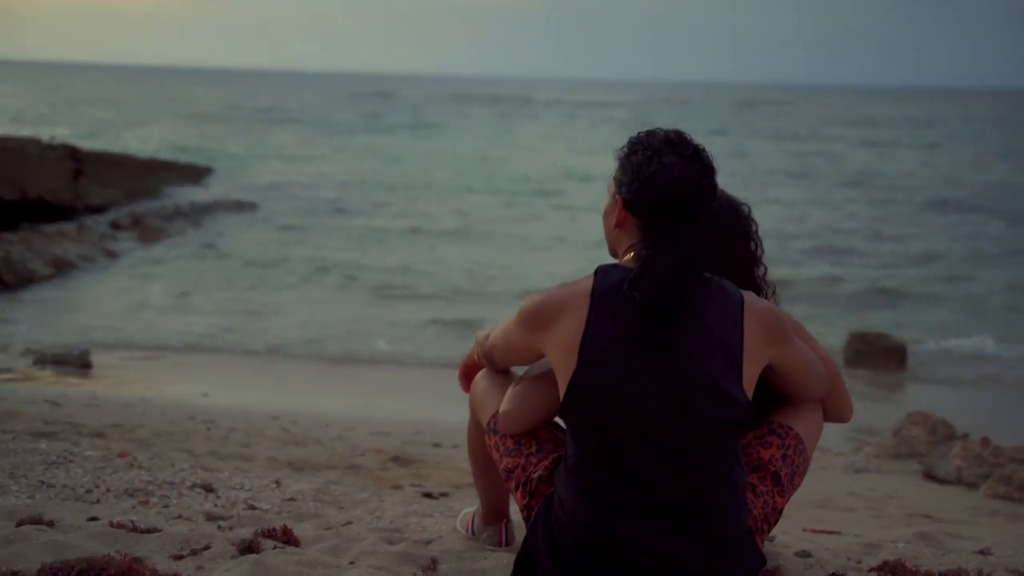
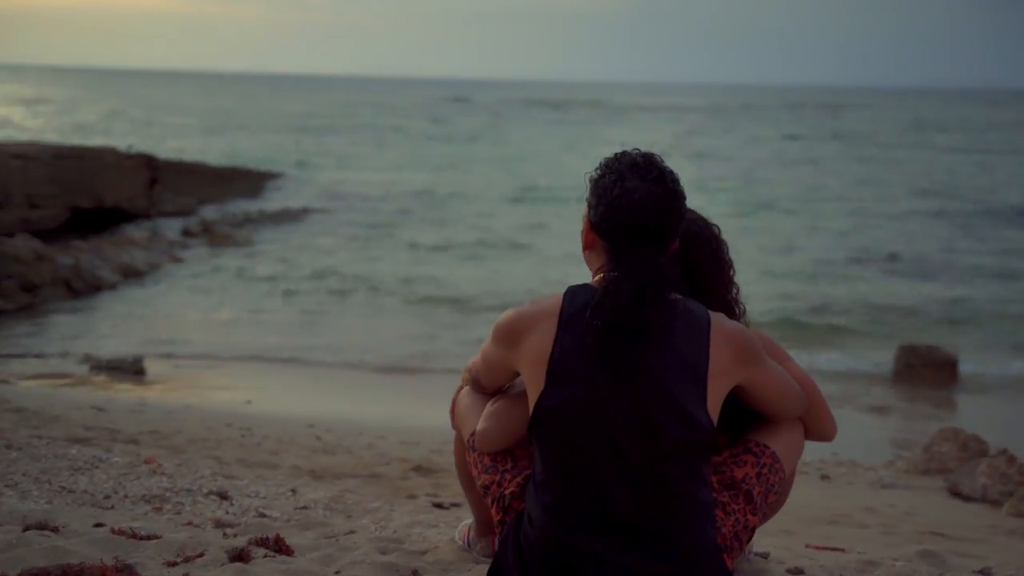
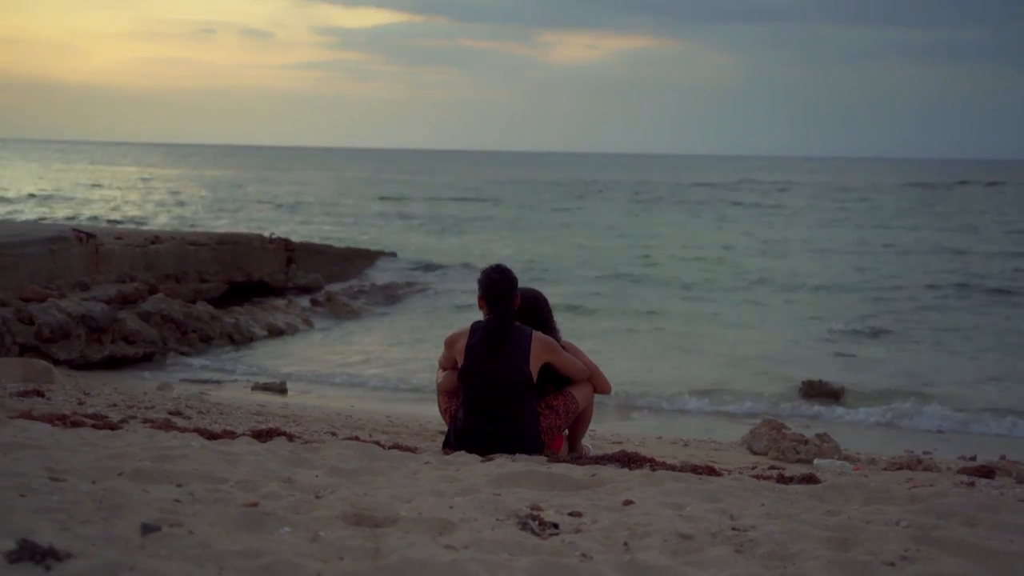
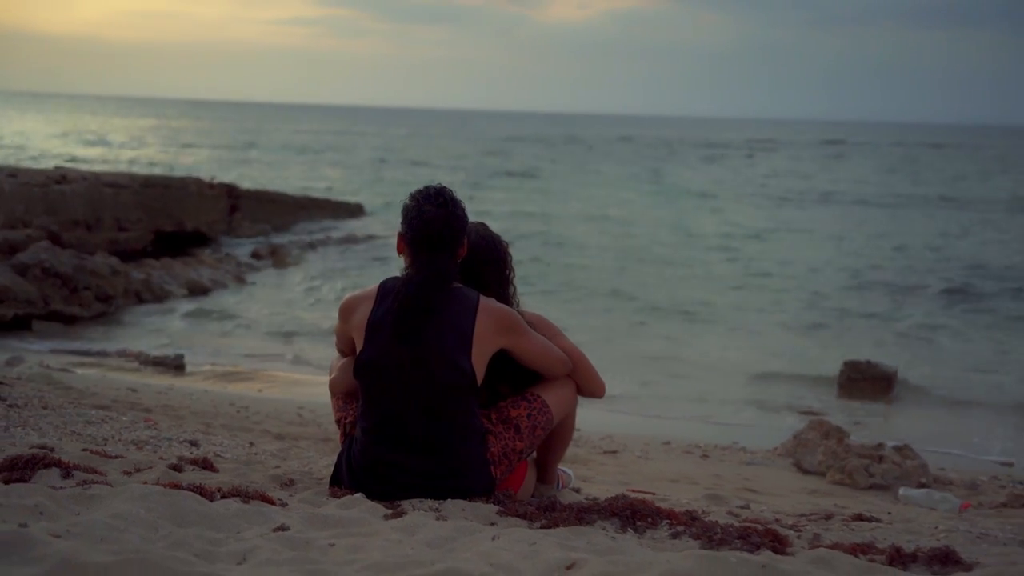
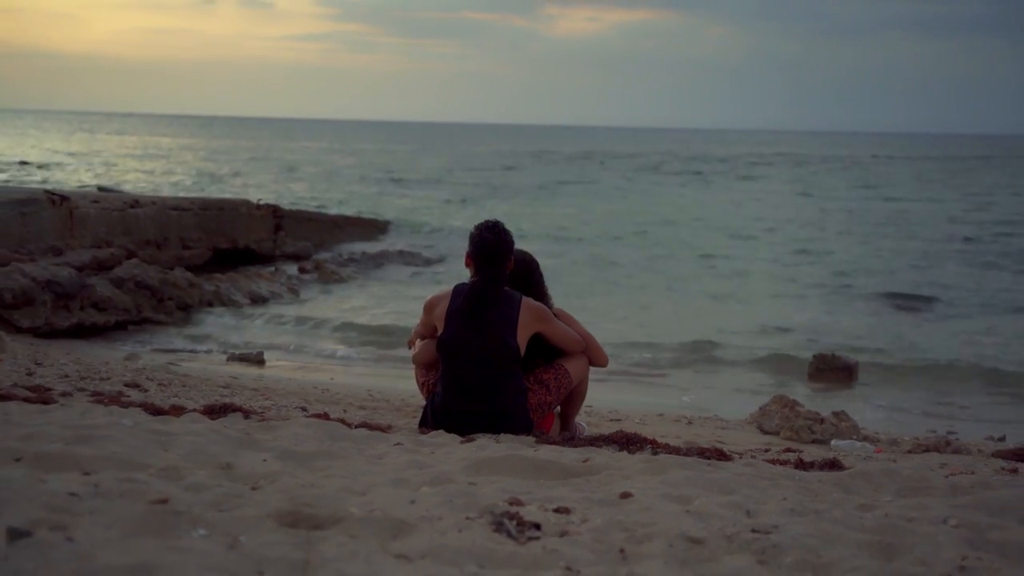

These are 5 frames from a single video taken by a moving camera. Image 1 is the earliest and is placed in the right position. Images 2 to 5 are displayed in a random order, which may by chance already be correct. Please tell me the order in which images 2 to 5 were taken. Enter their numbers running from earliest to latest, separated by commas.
2, 4, 5, 3
